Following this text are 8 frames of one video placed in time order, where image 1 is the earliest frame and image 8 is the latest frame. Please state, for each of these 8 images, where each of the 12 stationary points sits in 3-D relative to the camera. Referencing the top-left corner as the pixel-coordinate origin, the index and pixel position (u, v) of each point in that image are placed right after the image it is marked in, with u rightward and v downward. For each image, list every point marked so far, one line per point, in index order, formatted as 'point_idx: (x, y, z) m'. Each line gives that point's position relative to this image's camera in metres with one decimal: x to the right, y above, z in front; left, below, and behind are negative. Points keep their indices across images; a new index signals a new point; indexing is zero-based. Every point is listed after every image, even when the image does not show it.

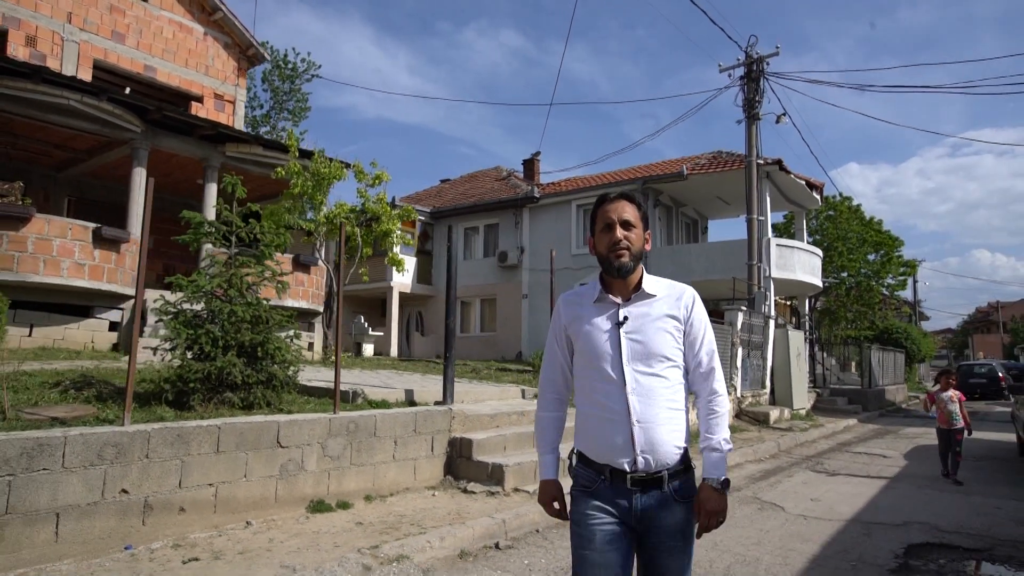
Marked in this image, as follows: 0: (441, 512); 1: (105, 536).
0: (-0.6, -1.9, +5.2) m
1: (-2.6, -1.6, +3.9) m
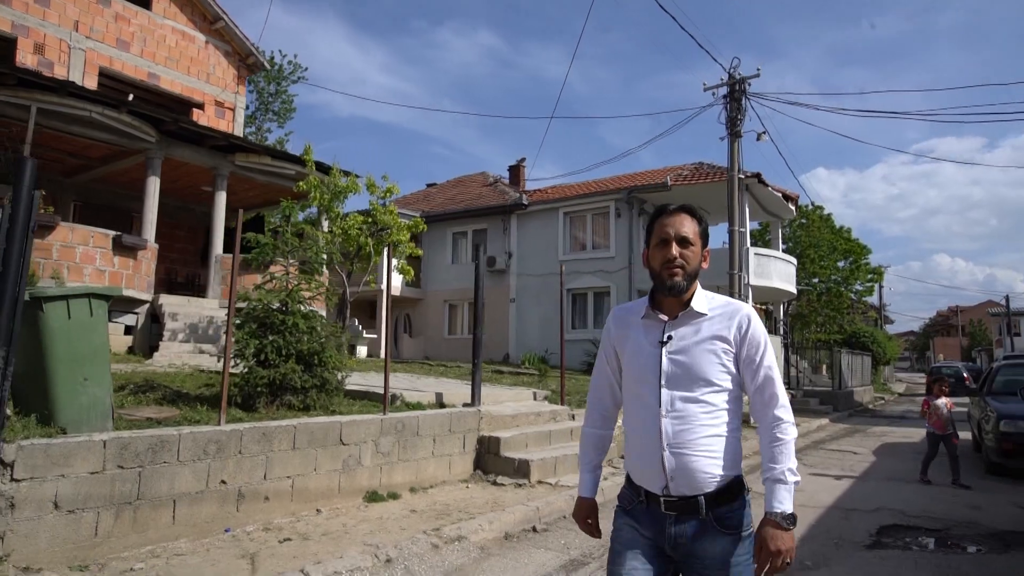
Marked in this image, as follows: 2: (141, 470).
0: (-0.3, -2.0, +6.0) m
1: (-2.2, -1.7, +4.5) m
2: (-2.5, -1.2, +4.2) m
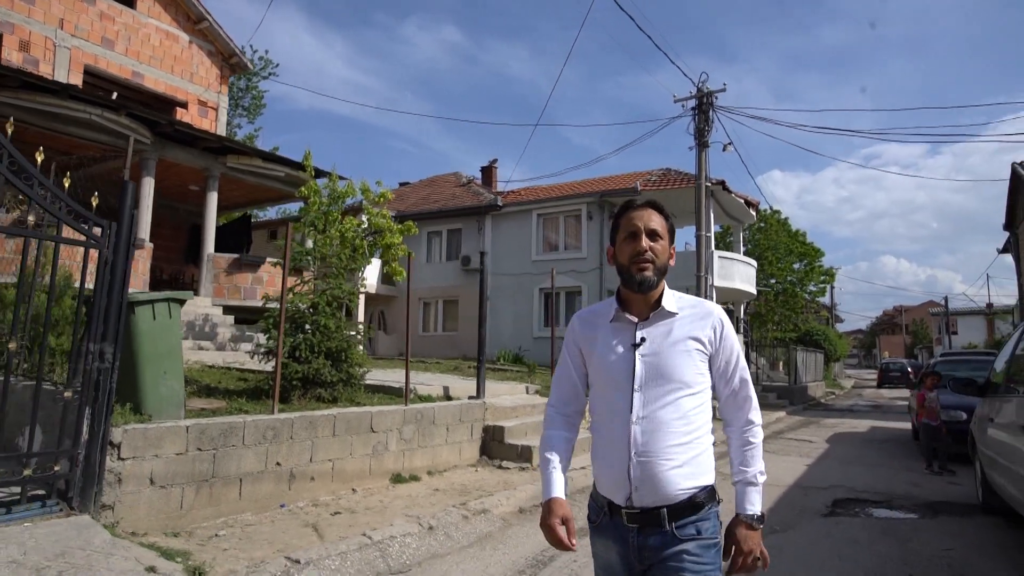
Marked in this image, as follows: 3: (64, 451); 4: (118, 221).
0: (-0.2, -2.1, +6.7) m
1: (-2.1, -1.8, +5.2) m
2: (-2.3, -1.3, +4.8) m
3: (-2.9, -1.1, +4.0) m
4: (-2.7, +0.5, +4.3) m
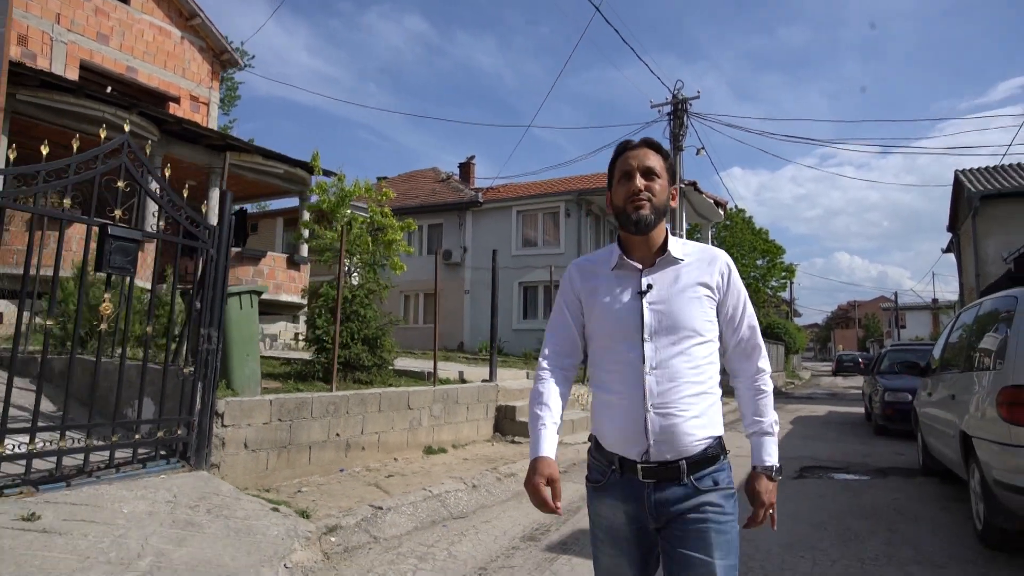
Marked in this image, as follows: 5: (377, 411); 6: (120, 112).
0: (0.0, -2.0, +7.6) m
1: (-1.8, -1.7, +6.0) m
2: (-2.0, -1.2, +5.6) m
3: (-2.5, -1.0, +4.8) m
4: (-2.4, +0.5, +5.1) m
5: (-1.4, -1.3, +6.6) m
6: (-7.8, +3.5, +12.2) m
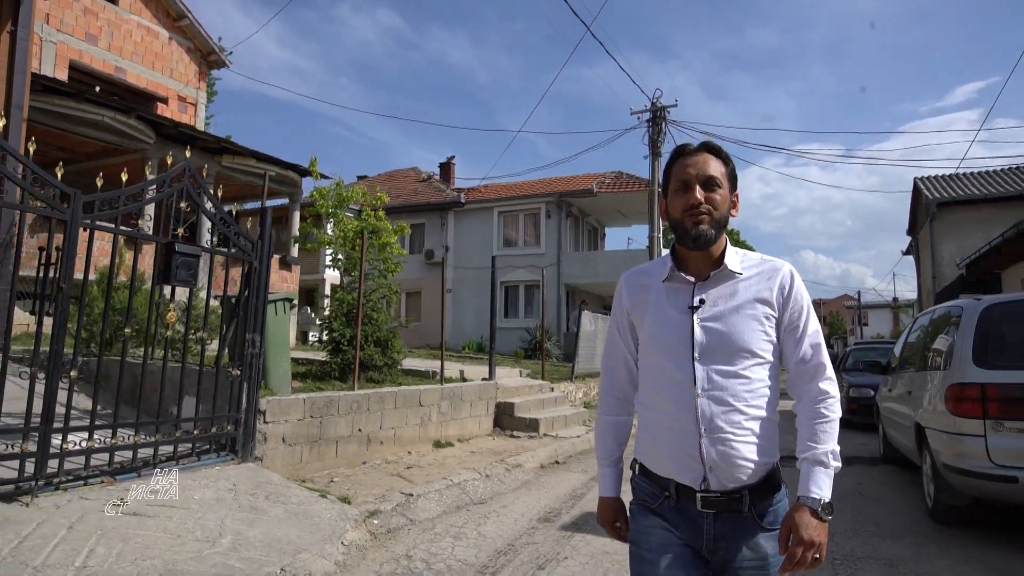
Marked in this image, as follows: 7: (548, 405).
0: (0.0, -2.1, +8.2) m
1: (-1.7, -1.8, +6.5) m
2: (-1.9, -1.3, +6.1) m
3: (-2.4, -1.1, +5.3) m
4: (-2.3, +0.4, +5.6) m
5: (-1.4, -1.4, +7.2) m
6: (-7.9, +3.5, +12.5) m
7: (+0.6, -1.9, +9.9) m
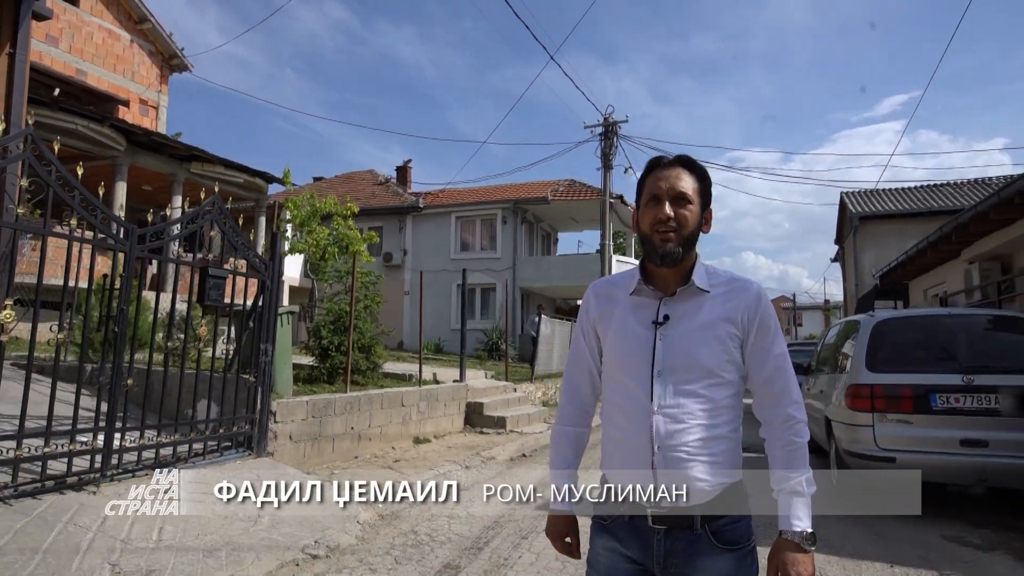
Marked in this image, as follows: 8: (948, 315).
0: (-0.4, -2.3, +9.2) m
1: (-2.0, -1.9, +7.3) m
2: (-2.1, -1.5, +6.9) m
3: (-2.6, -1.2, +6.0) m
4: (-2.4, +0.3, +6.3) m
5: (-1.7, -1.6, +8.0) m
6: (-8.6, +3.4, +12.7) m
7: (0.0, -2.0, +10.9) m
8: (+4.7, -0.3, +6.6) m
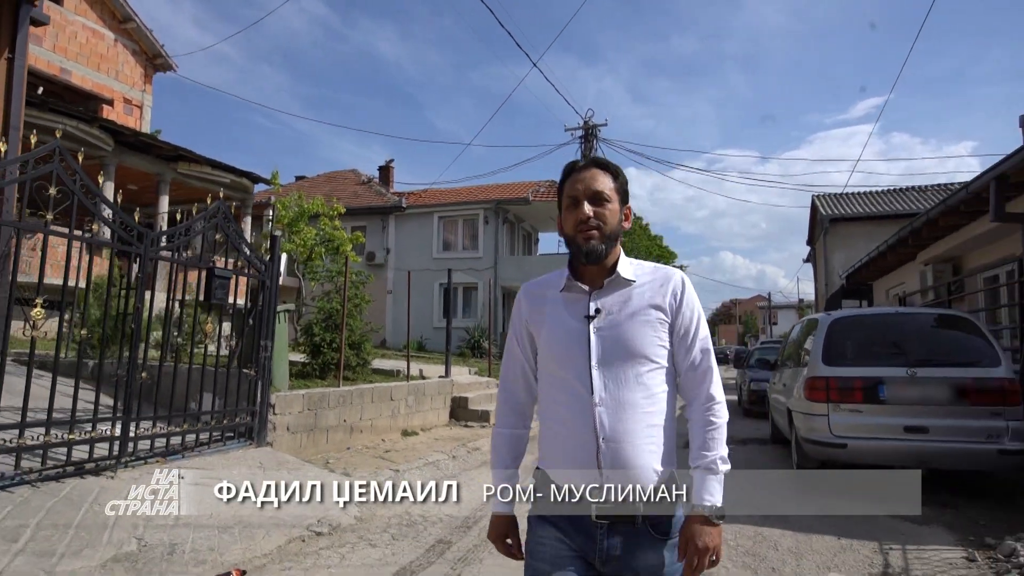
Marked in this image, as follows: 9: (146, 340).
0: (-0.7, -2.3, +9.6) m
1: (-2.1, -1.9, +7.7) m
2: (-2.3, -1.5, +7.3) m
3: (-2.7, -1.2, +6.4) m
4: (-2.6, +0.3, +6.7) m
5: (-1.9, -1.5, +8.4) m
6: (-9.0, +3.4, +12.9) m
7: (-0.3, -2.0, +11.3) m
8: (+4.5, -0.3, +7.1) m
9: (-3.6, -0.5, +6.2) m
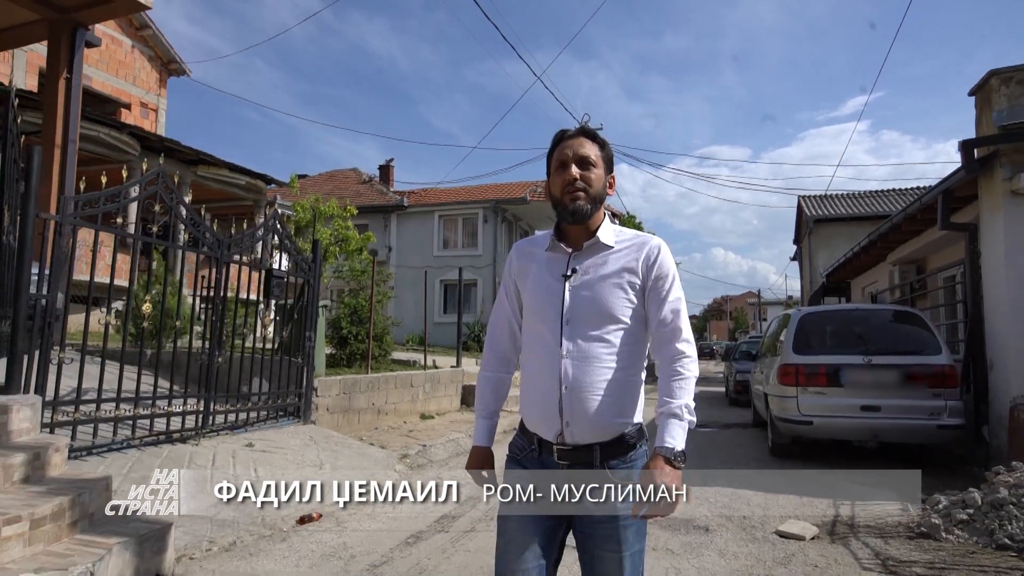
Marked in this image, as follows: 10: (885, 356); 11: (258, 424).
0: (-0.6, -2.2, +10.6) m
1: (-2.0, -1.9, +8.7) m
2: (-2.2, -1.4, +8.3) m
3: (-2.6, -1.2, +7.4) m
4: (-2.4, +0.3, +7.6) m
5: (-1.8, -1.5, +9.3) m
6: (-8.9, +3.5, +13.7) m
7: (-0.2, -2.0, +12.3) m
8: (+4.6, -0.3, +8.2) m
9: (-3.5, -0.5, +7.2) m
10: (+4.5, -0.8, +7.5) m
11: (-2.8, -1.5, +6.9) m
